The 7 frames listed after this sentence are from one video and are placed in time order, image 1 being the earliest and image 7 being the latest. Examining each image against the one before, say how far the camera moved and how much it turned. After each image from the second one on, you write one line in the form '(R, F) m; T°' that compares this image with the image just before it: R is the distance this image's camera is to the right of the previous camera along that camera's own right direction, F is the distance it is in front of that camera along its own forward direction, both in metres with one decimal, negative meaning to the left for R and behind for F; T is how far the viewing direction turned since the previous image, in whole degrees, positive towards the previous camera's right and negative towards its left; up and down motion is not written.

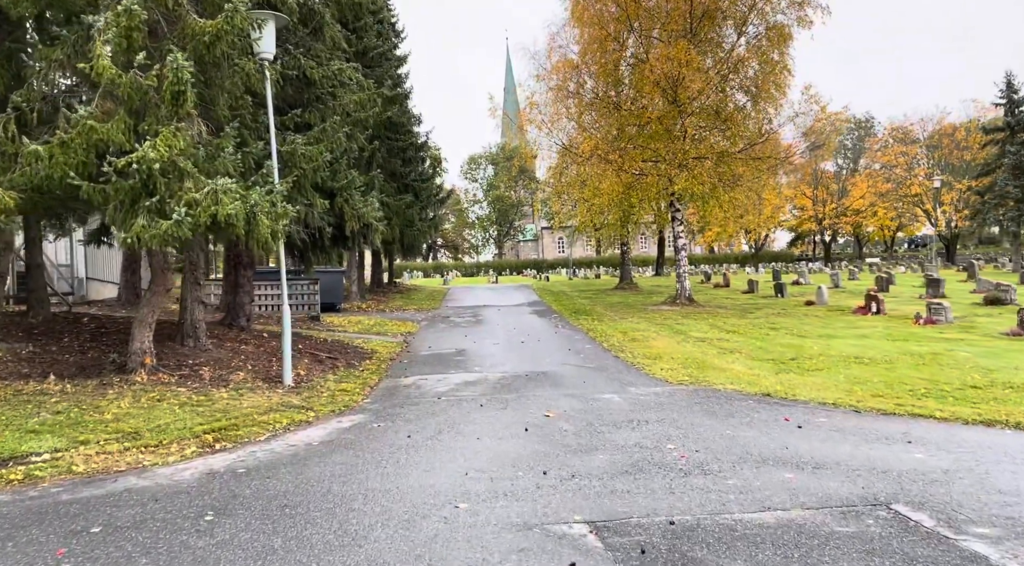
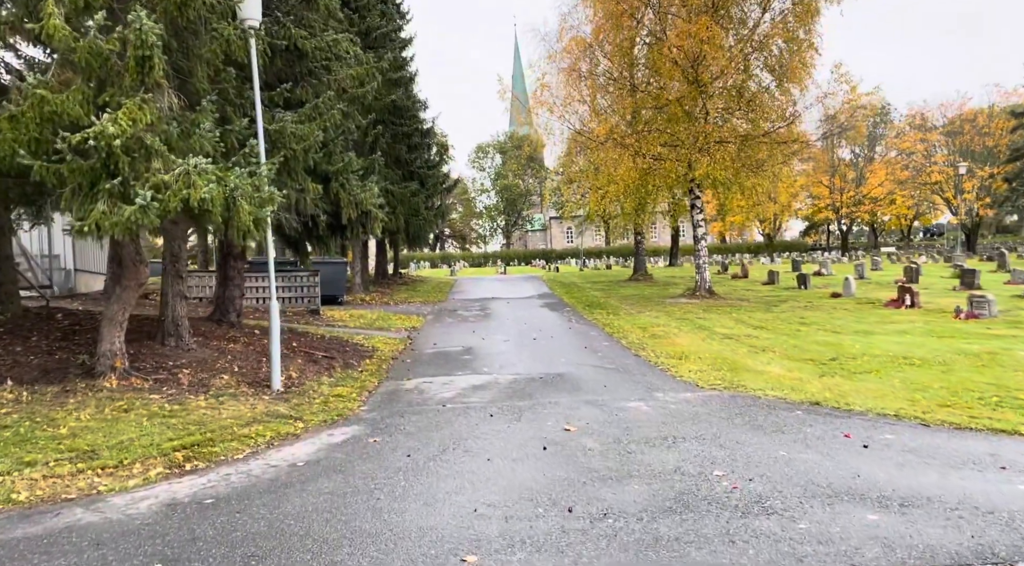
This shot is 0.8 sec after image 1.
(-0.1, +1.1) m; -1°
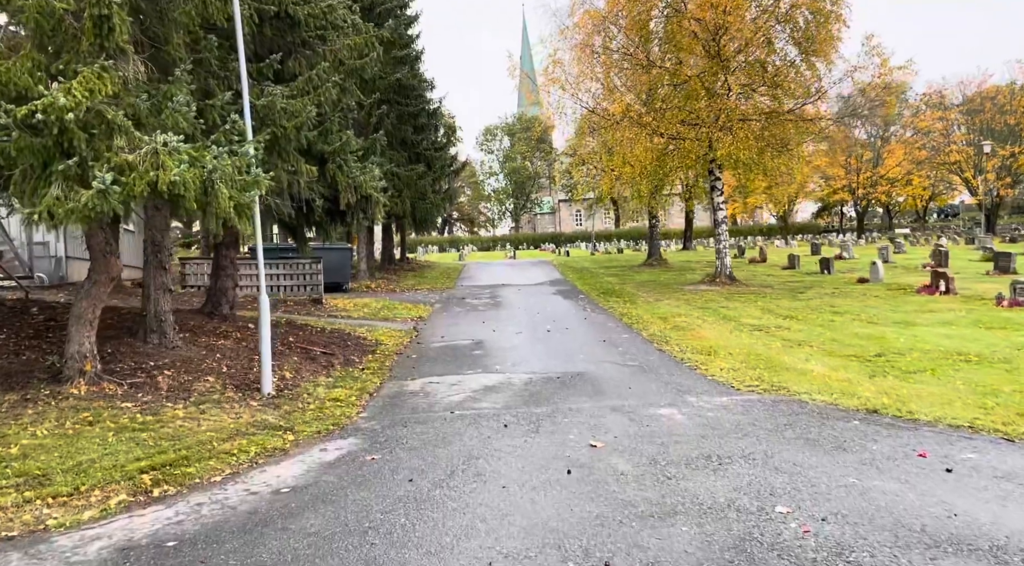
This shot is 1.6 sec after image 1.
(-0.1, +1.0) m; -1°
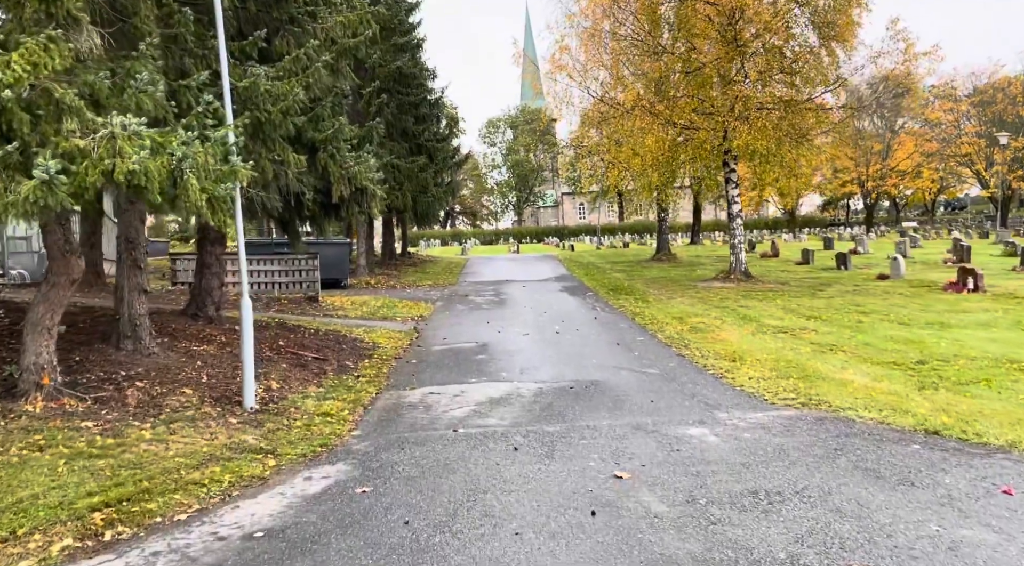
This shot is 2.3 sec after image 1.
(-0.1, +0.9) m; 0°
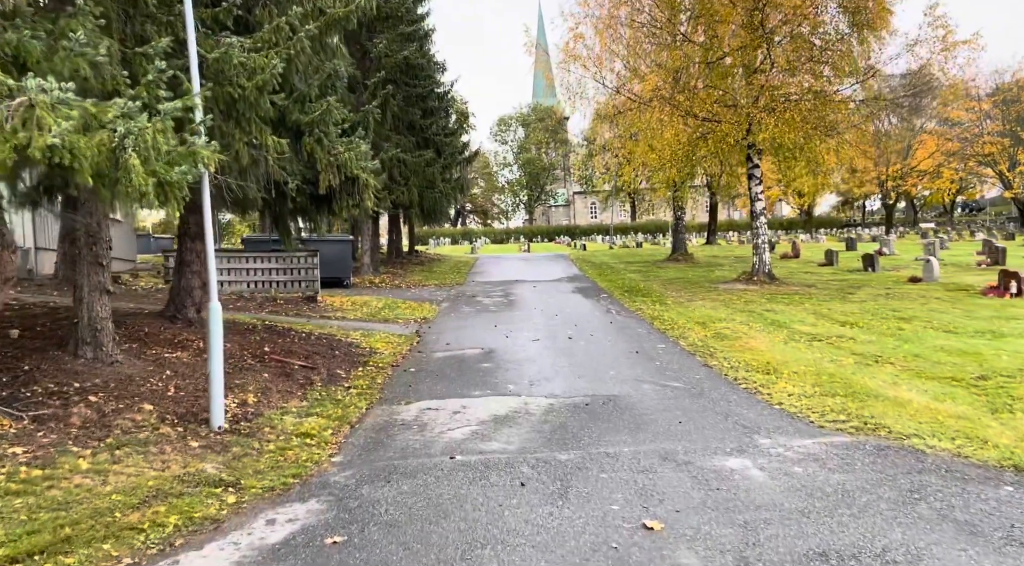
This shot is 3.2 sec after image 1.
(0.0, +1.1) m; -1°
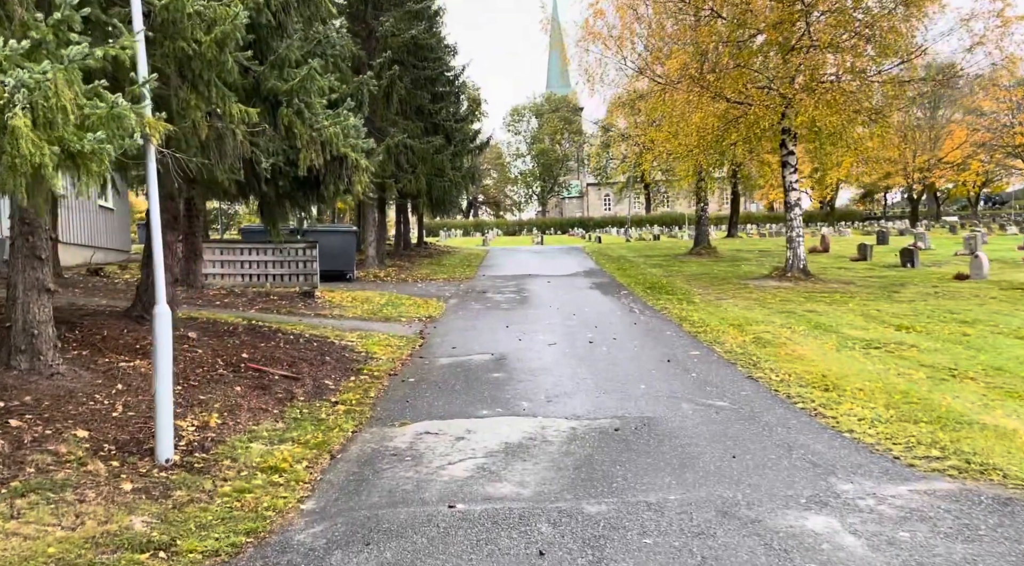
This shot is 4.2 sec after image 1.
(0.0, +1.3) m; -1°
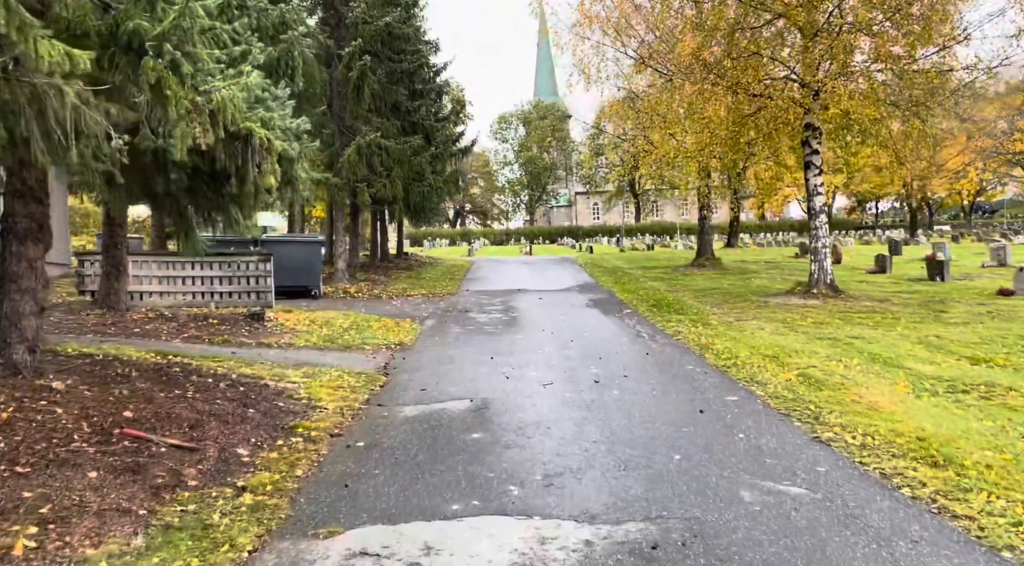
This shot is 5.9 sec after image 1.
(0.0, +2.3) m; +1°
